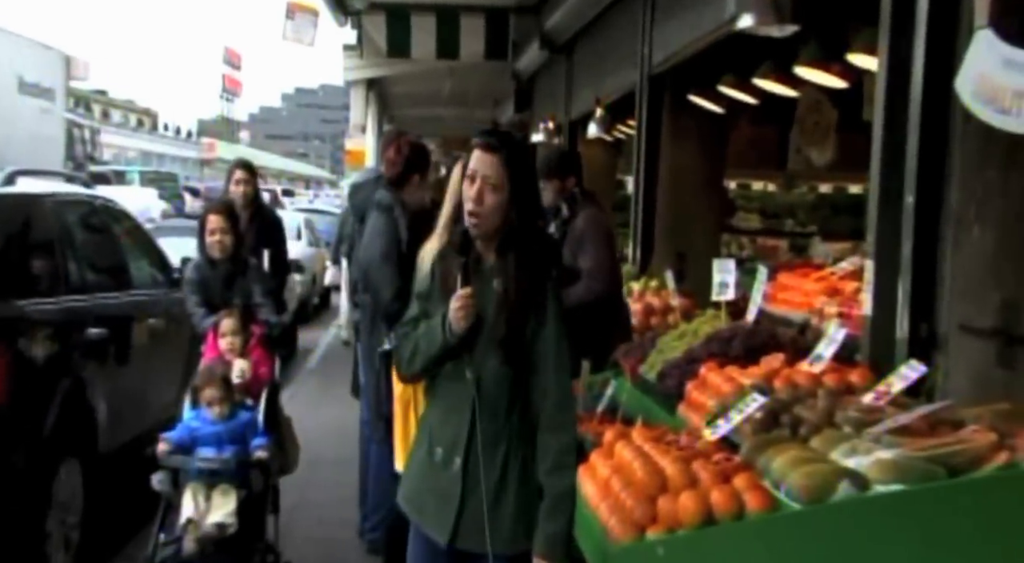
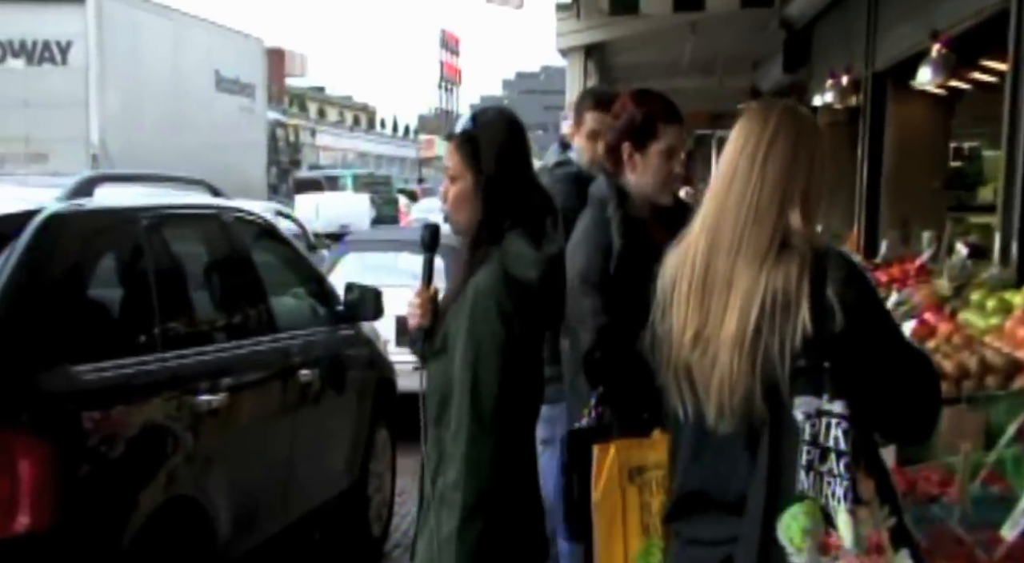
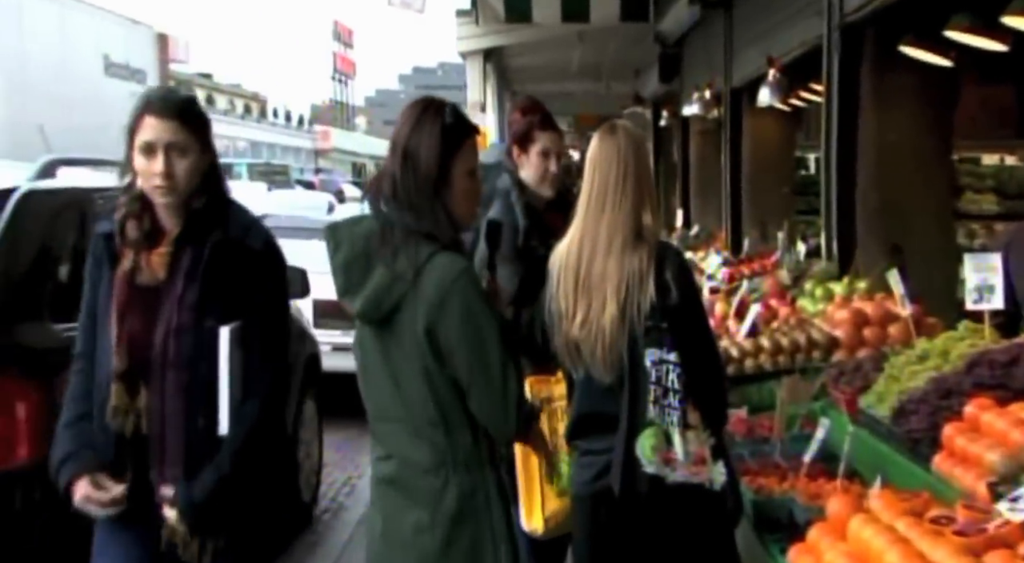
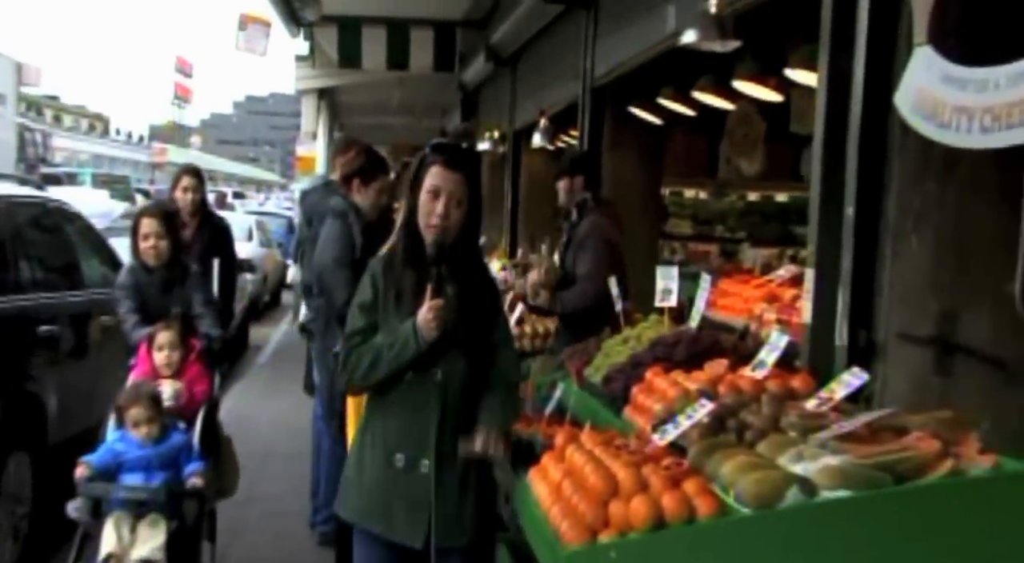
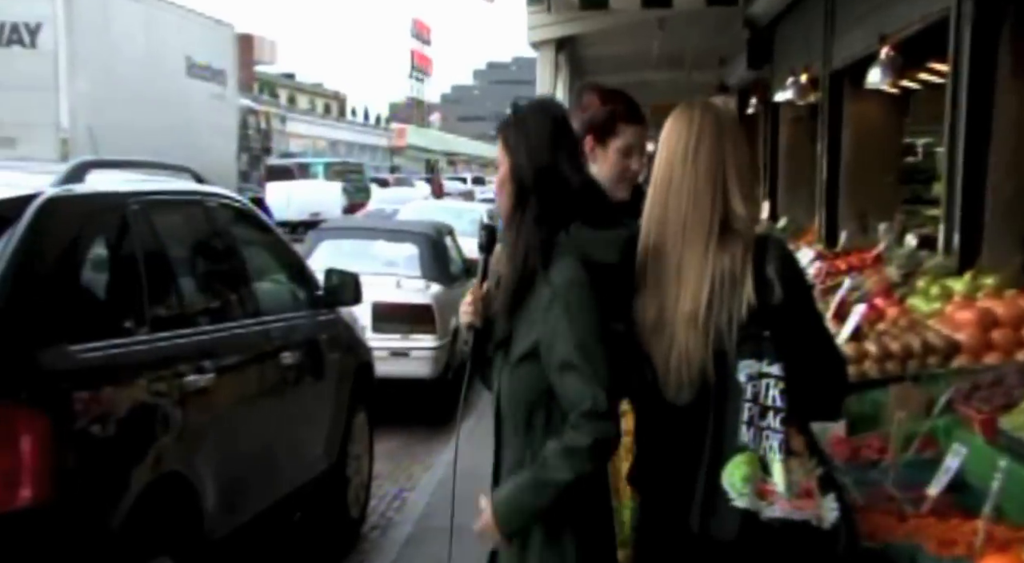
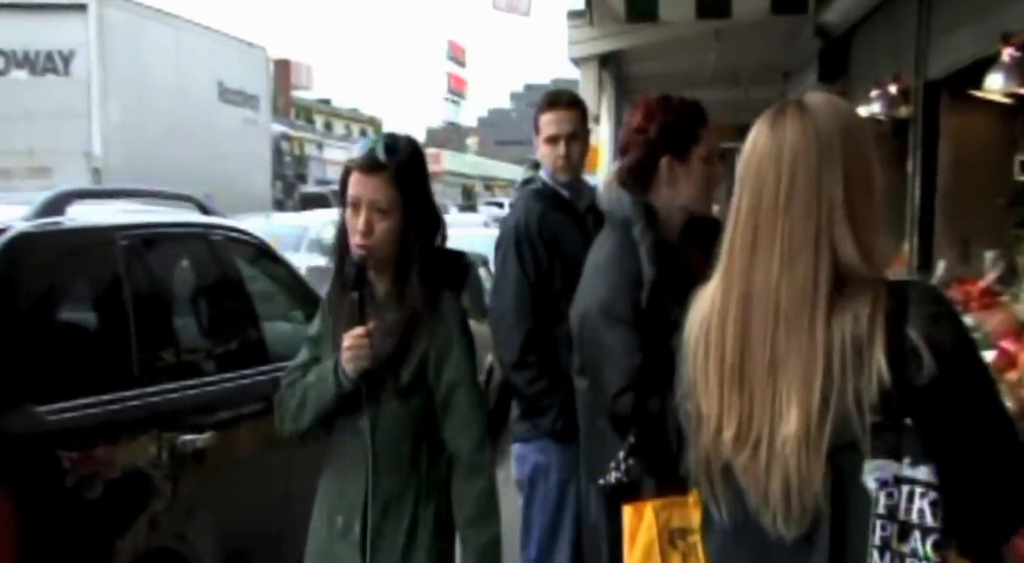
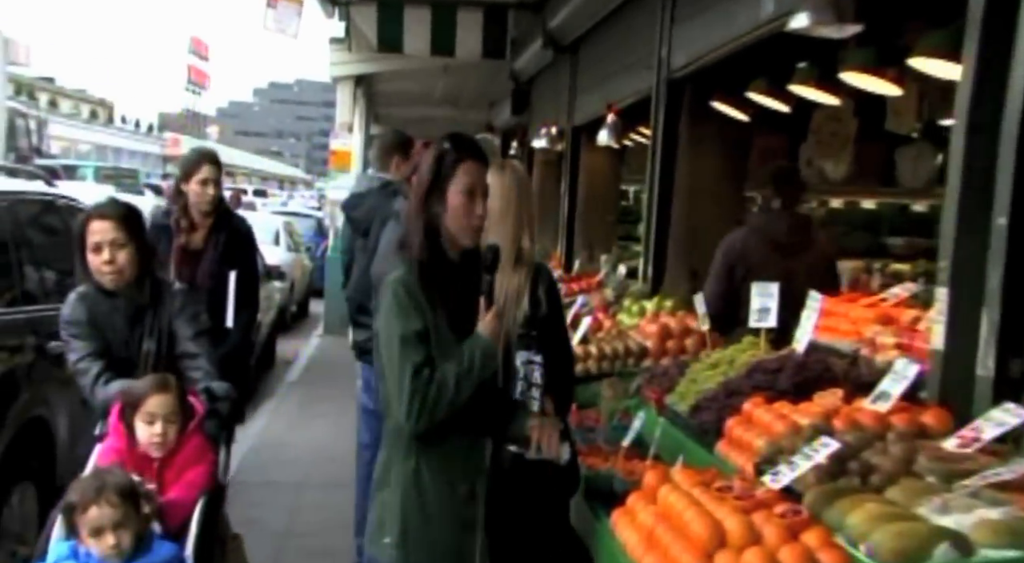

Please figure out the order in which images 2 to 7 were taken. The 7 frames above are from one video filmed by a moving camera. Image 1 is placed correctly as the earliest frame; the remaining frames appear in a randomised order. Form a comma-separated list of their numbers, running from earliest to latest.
4, 7, 3, 5, 2, 6
